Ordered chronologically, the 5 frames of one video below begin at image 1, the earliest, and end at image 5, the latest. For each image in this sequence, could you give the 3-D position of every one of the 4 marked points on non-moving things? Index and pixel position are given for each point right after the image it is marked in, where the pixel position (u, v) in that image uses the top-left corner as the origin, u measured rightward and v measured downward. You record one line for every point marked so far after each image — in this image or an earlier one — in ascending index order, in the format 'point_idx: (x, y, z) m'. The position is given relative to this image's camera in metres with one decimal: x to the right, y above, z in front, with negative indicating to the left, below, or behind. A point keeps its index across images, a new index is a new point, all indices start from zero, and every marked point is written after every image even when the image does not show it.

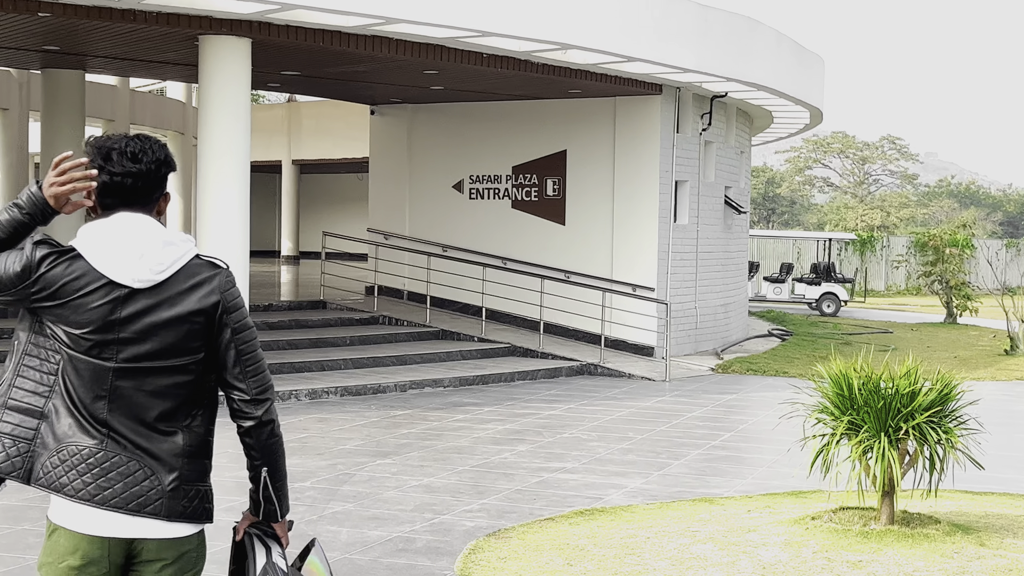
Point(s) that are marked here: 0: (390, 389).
0: (-1.2, -1.0, +8.9) m
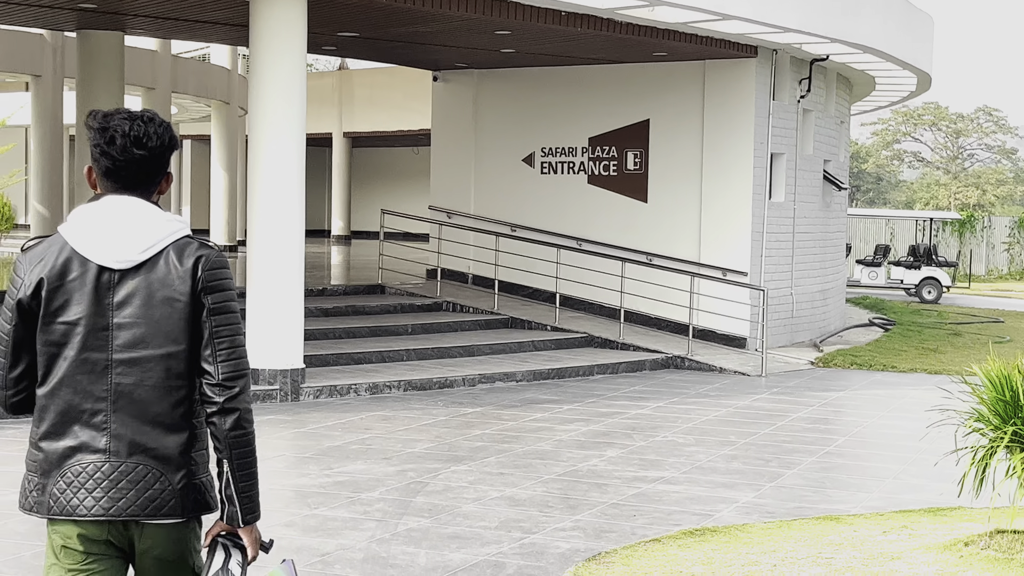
0: (-0.5, -0.9, +8.1) m
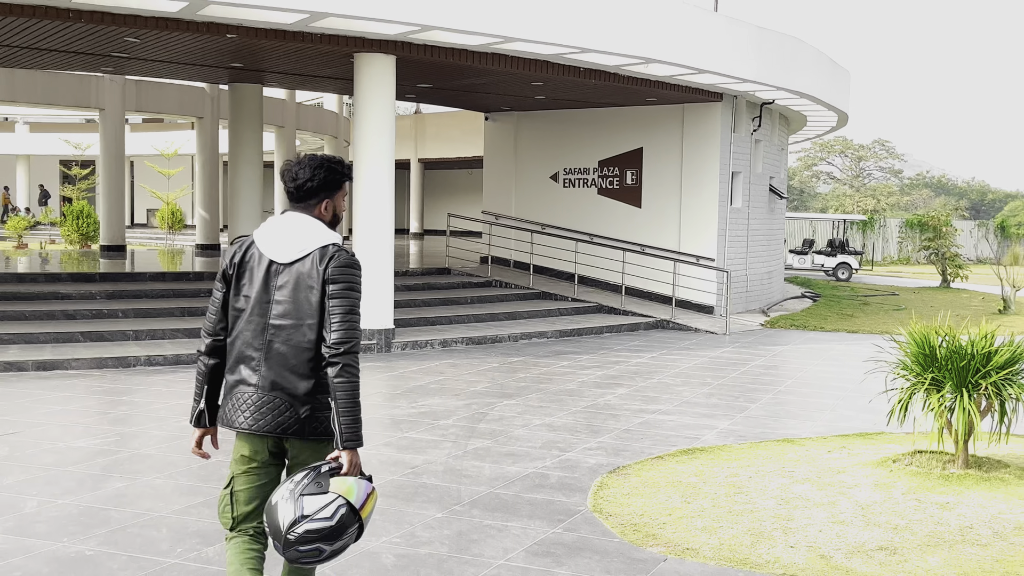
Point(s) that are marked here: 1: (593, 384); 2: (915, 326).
0: (-0.4, -0.7, +10.0) m
1: (+0.7, -1.0, +9.2) m
2: (+3.1, -0.3, +7.0) m
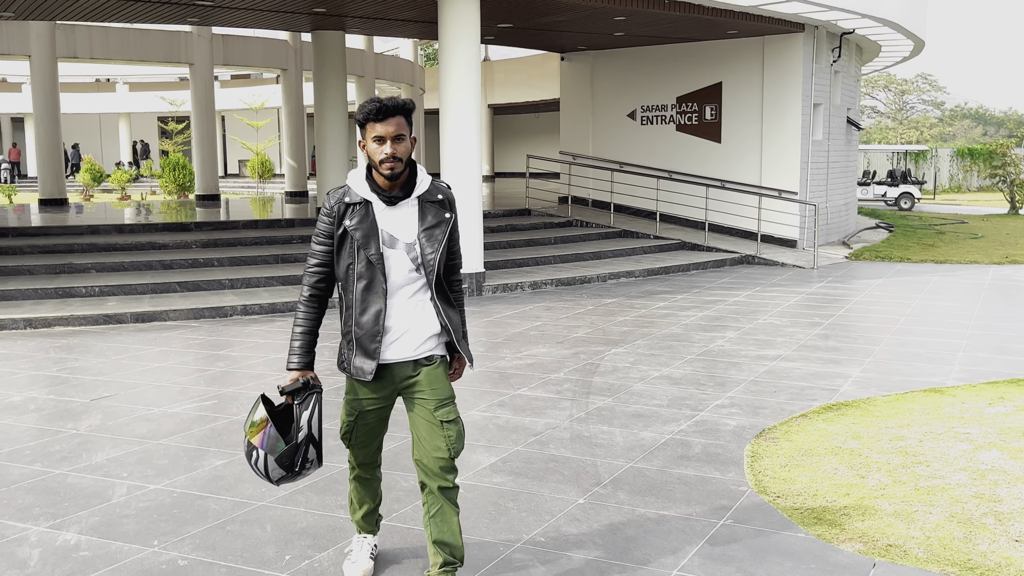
0: (+0.6, -0.1, +8.9) m
1: (+1.7, -0.4, +8.1) m
2: (+3.9, +0.2, +5.8) m
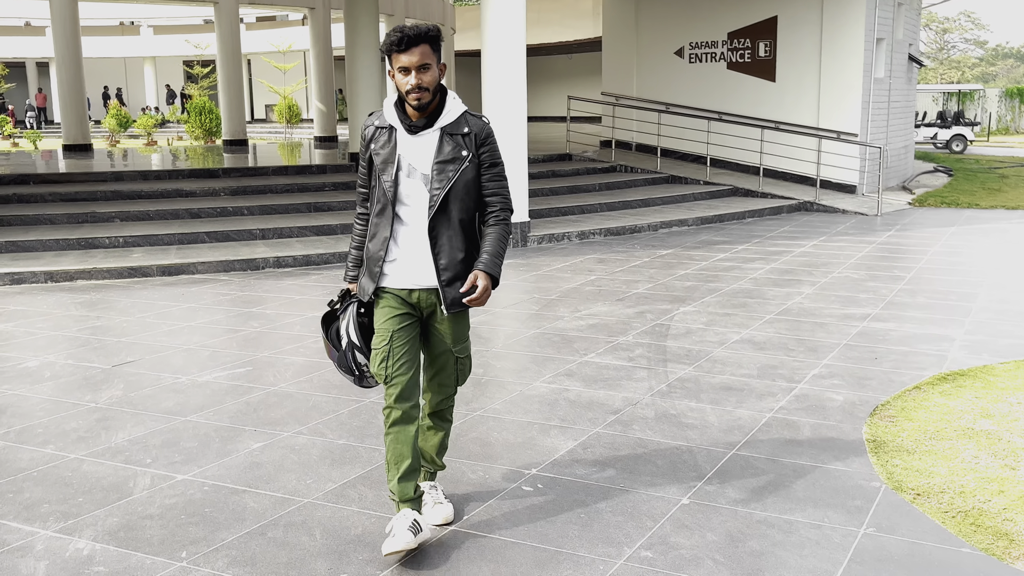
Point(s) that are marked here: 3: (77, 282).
0: (+1.1, +0.4, +8.0) m
1: (+2.2, 0.0, +7.2) m
2: (+4.4, +0.5, +4.8) m
3: (-5.2, +0.1, +10.3) m
